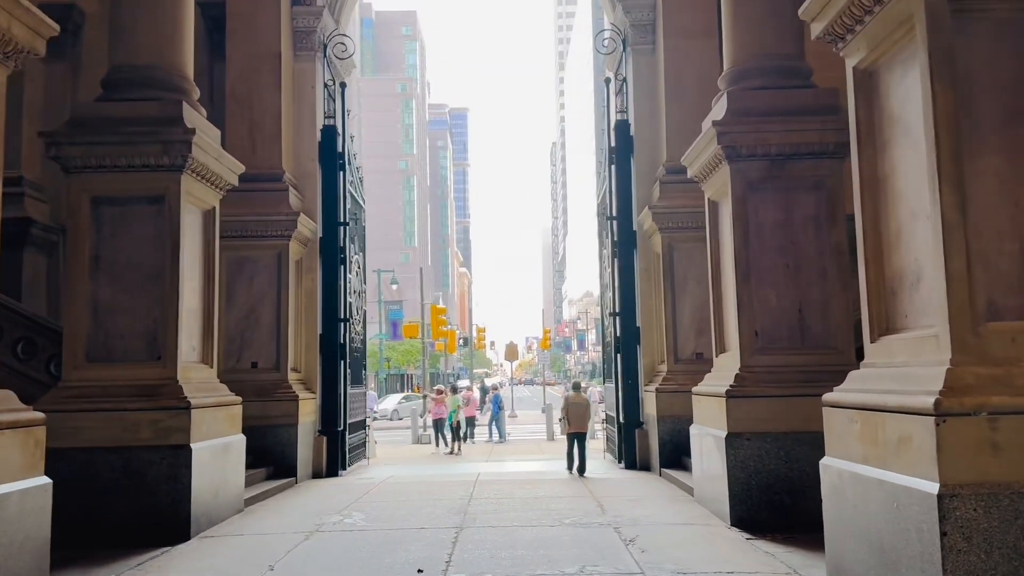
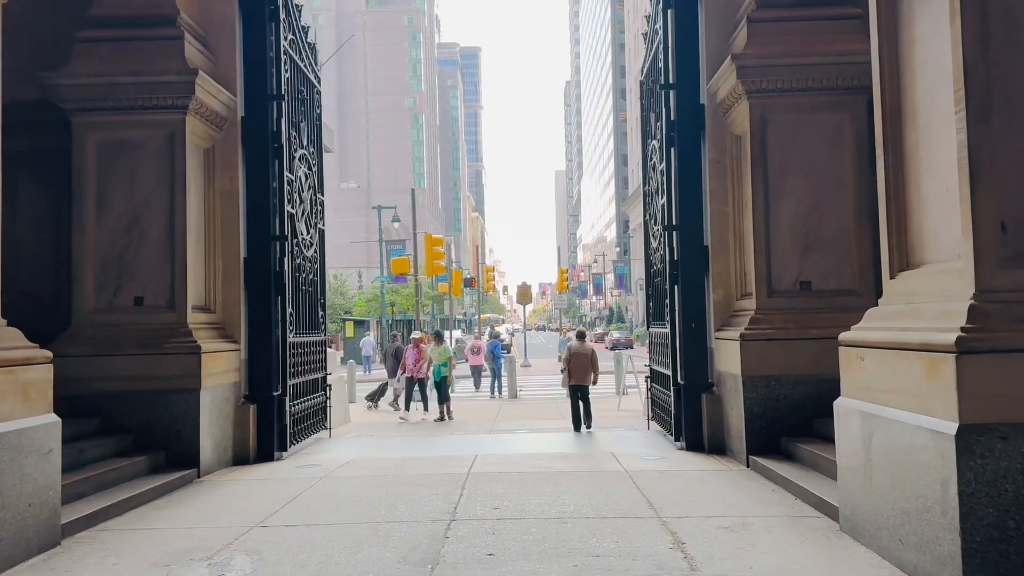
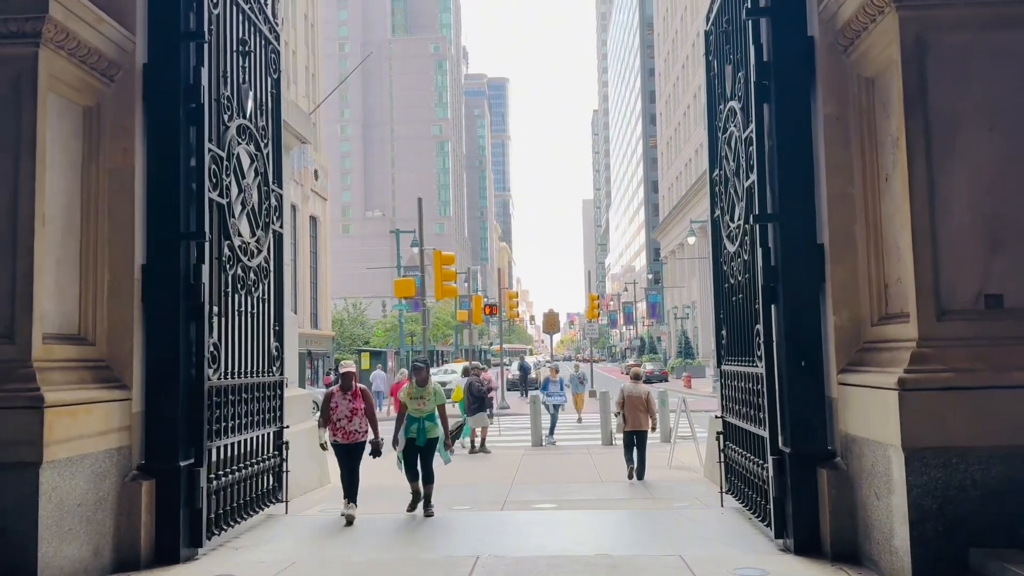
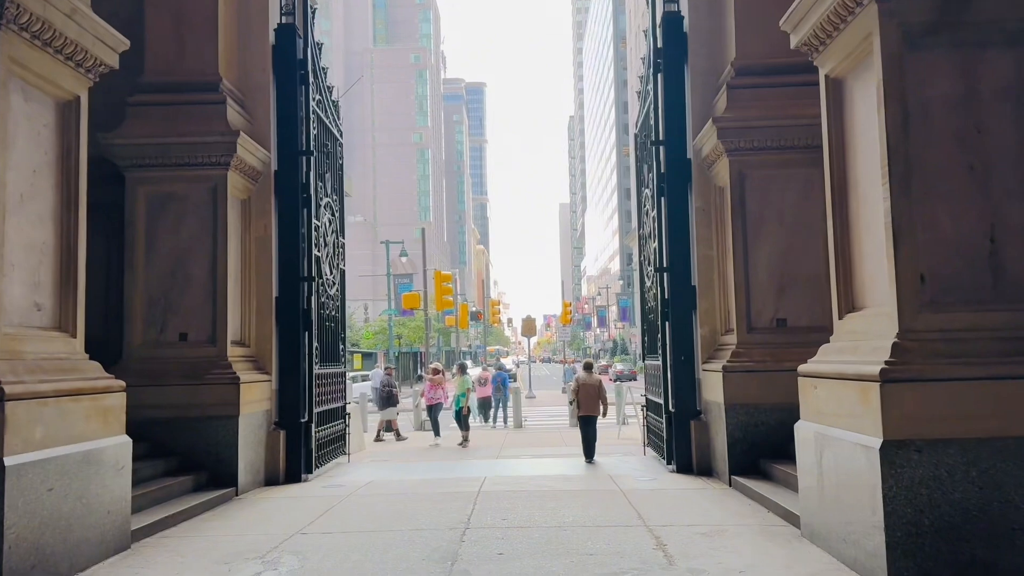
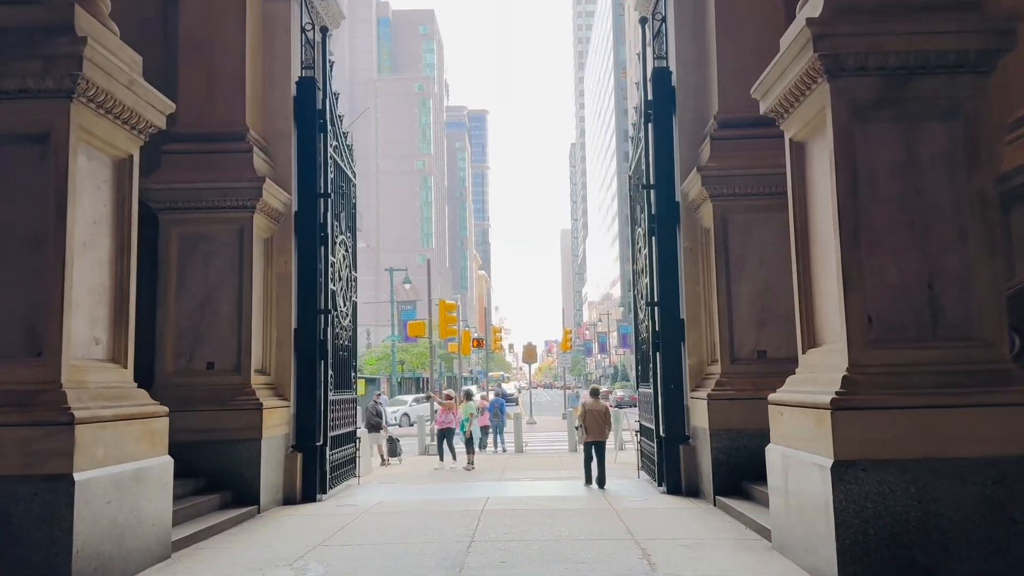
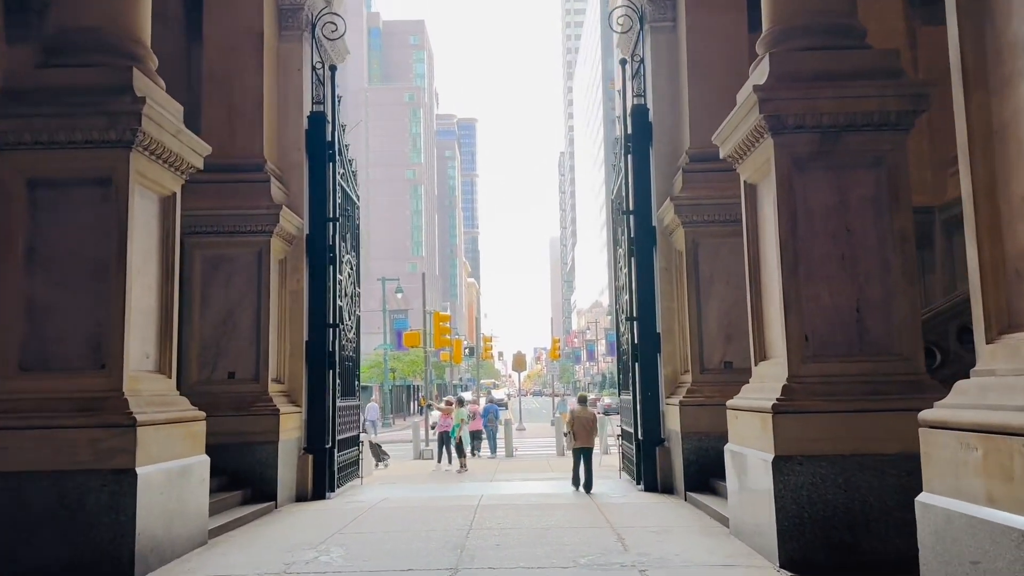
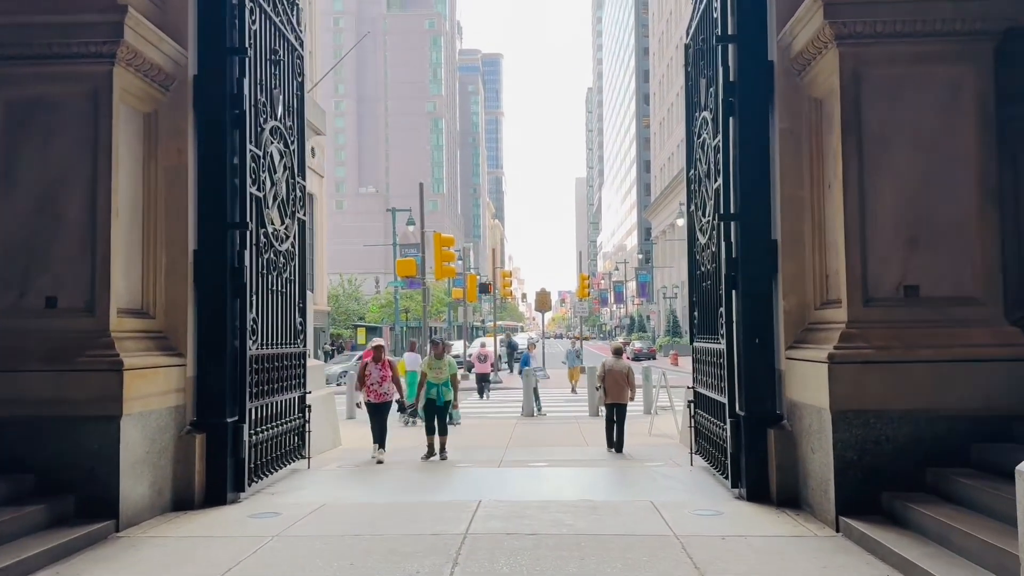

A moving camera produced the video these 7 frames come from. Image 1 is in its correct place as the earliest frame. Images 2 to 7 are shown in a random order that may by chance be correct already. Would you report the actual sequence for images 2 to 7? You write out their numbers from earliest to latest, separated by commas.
6, 5, 4, 2, 7, 3
